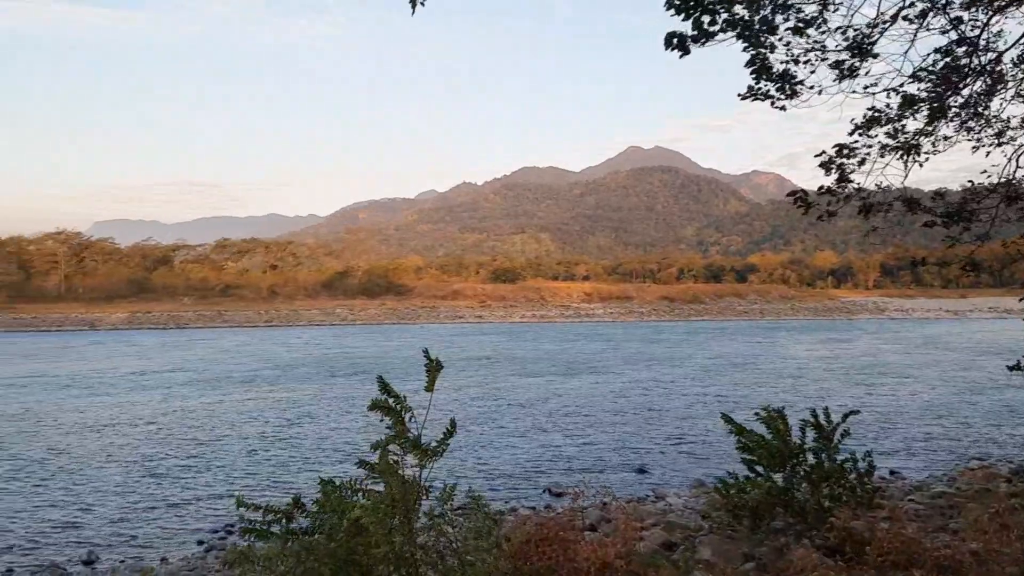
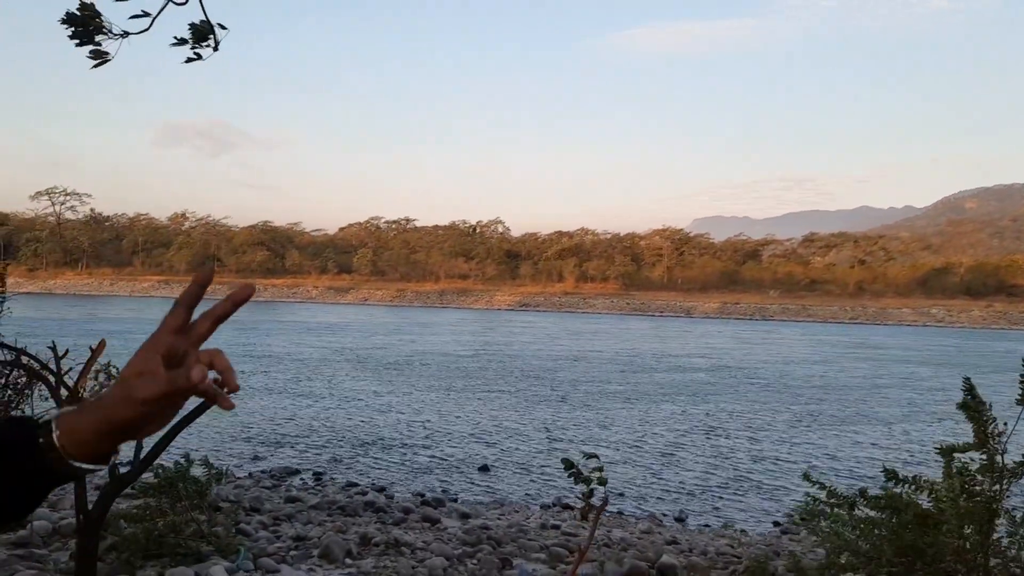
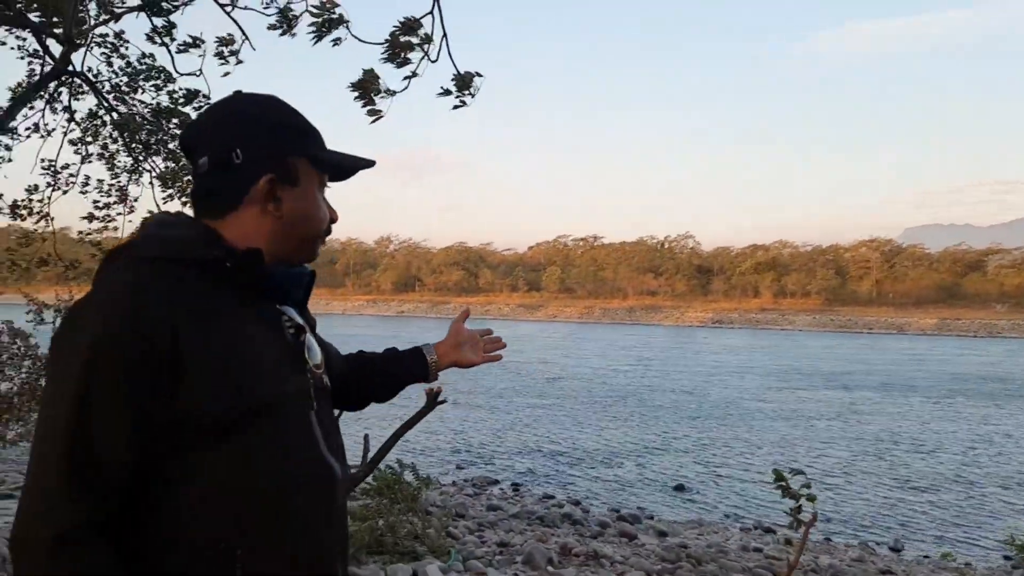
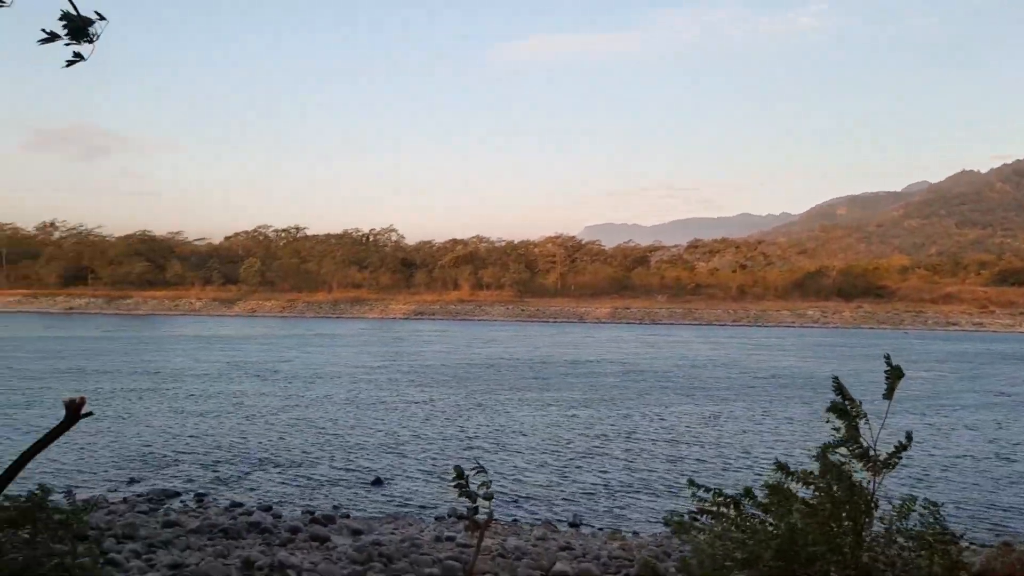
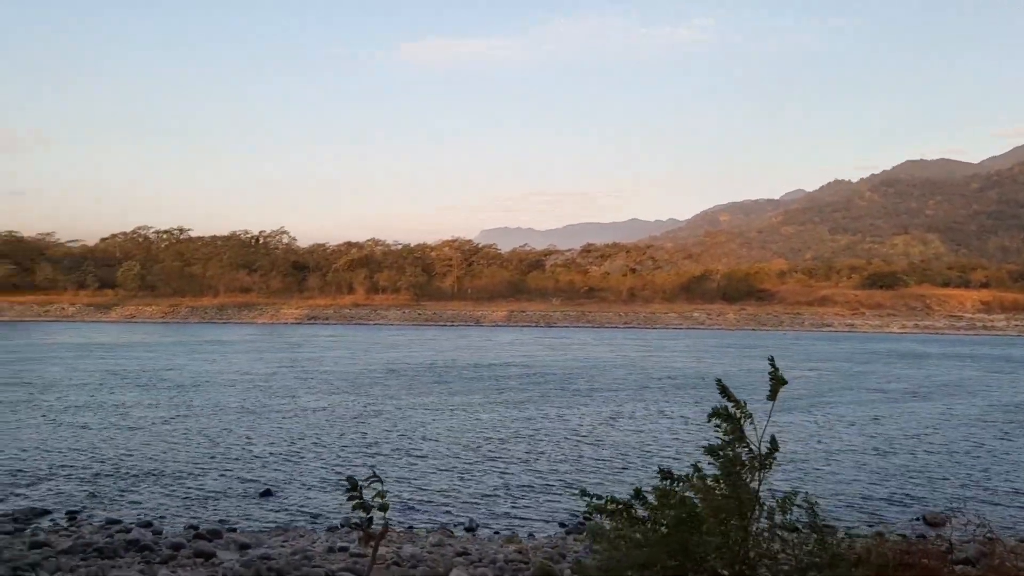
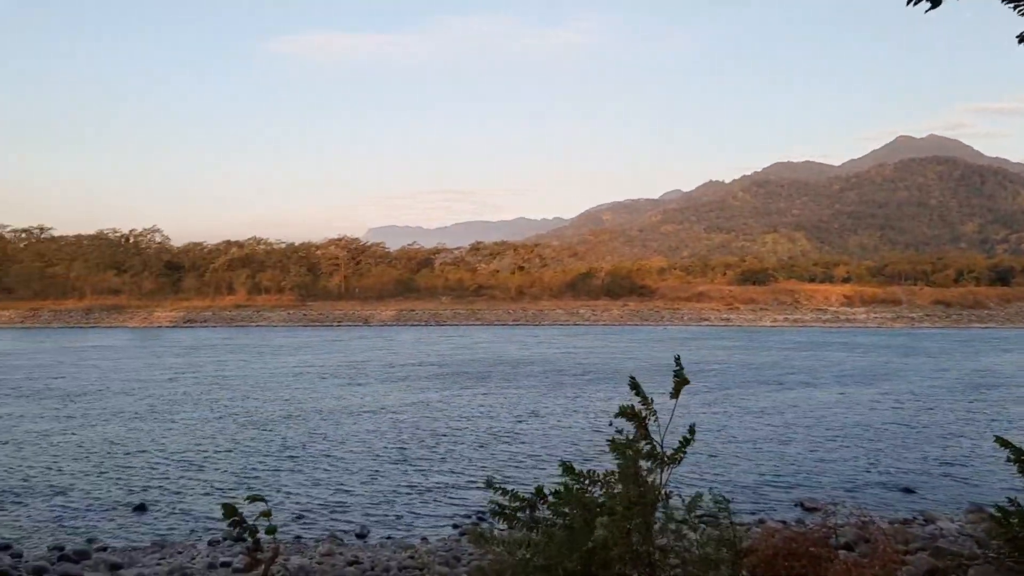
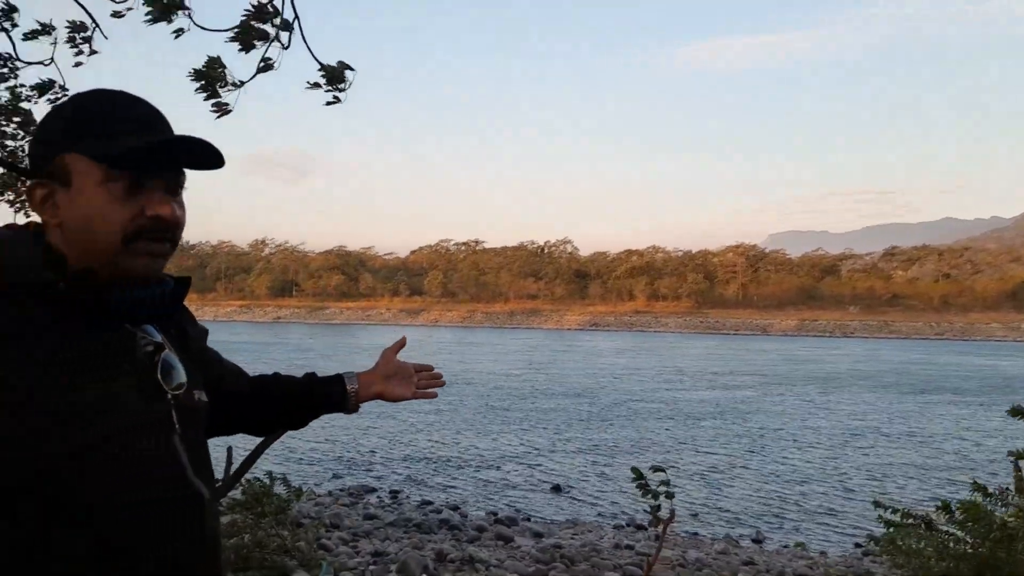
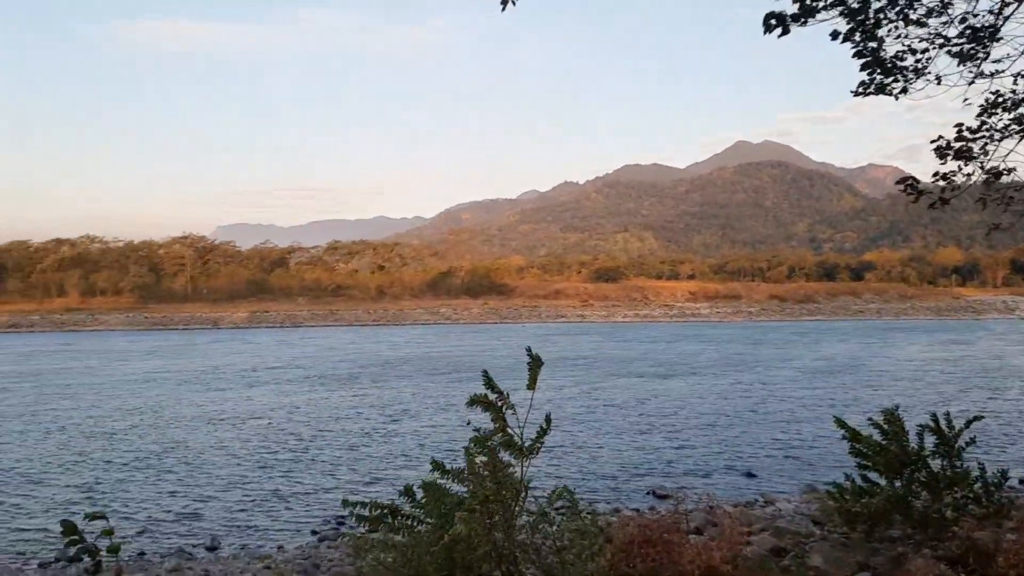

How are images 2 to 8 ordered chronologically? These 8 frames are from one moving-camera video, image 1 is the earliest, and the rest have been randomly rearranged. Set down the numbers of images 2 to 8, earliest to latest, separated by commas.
8, 6, 5, 4, 2, 7, 3
